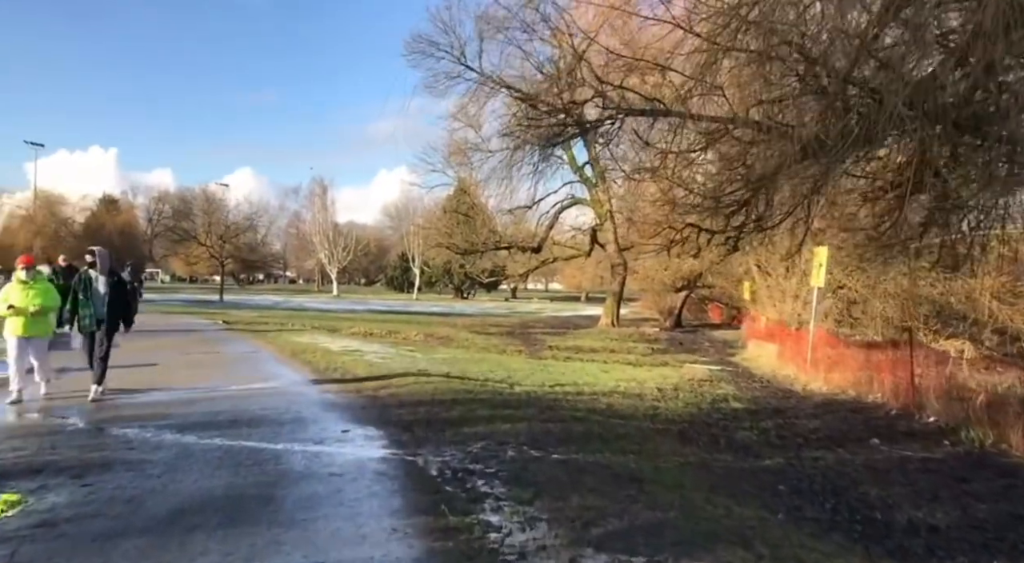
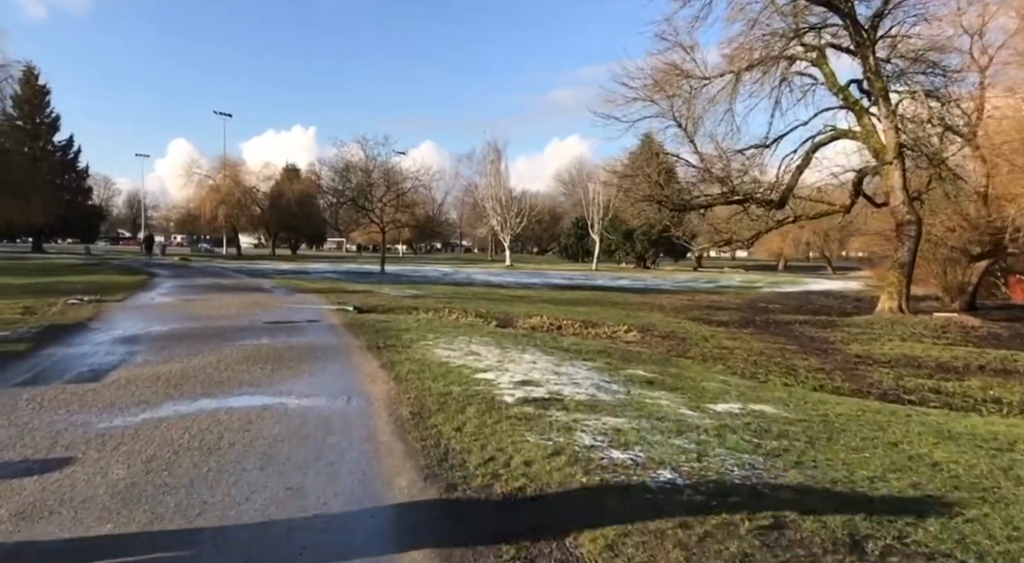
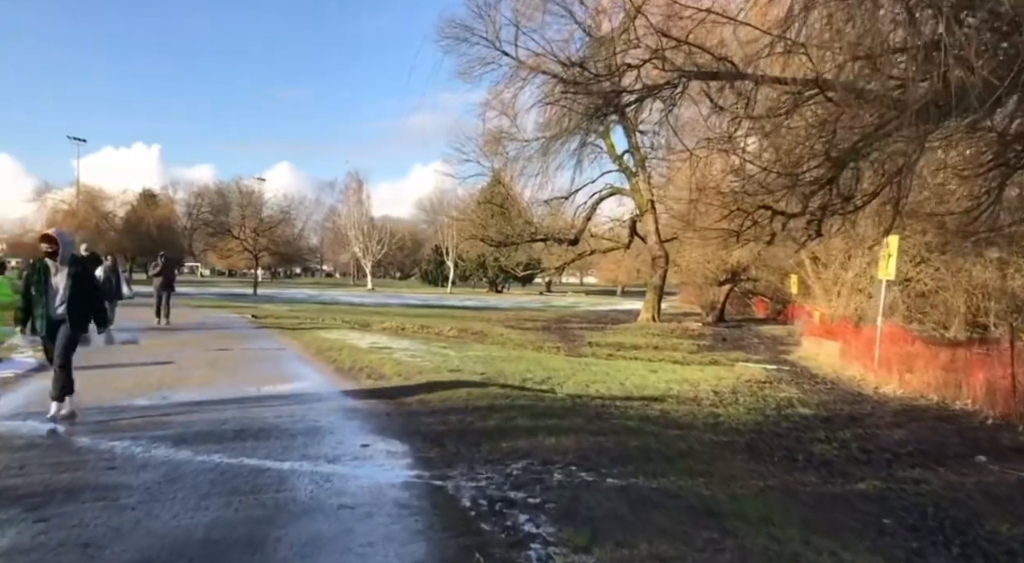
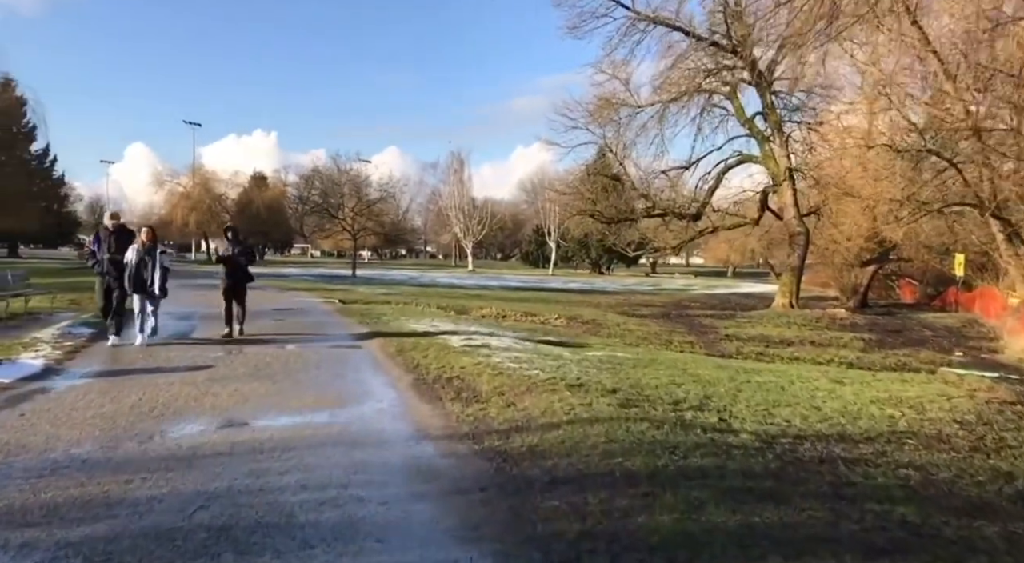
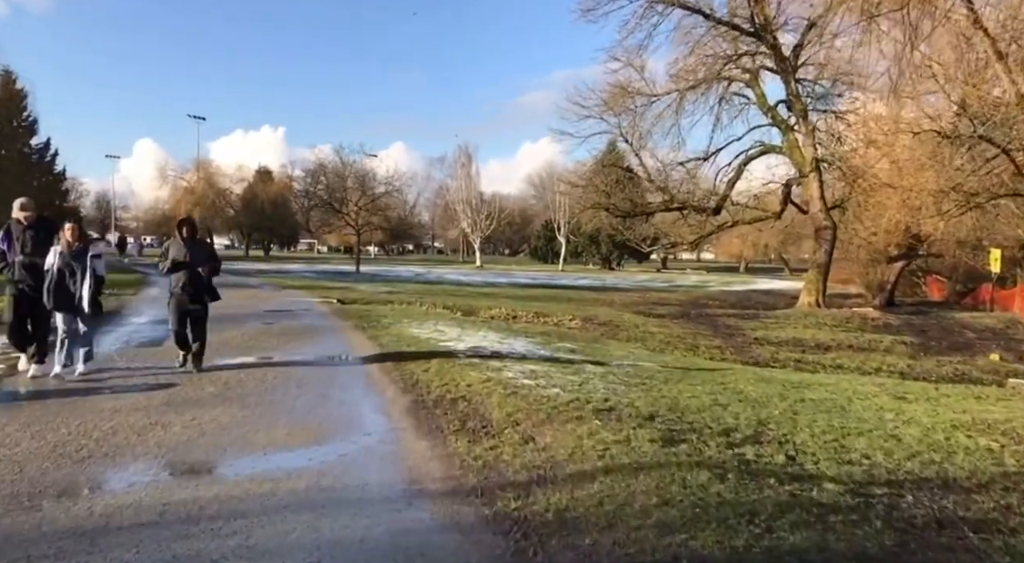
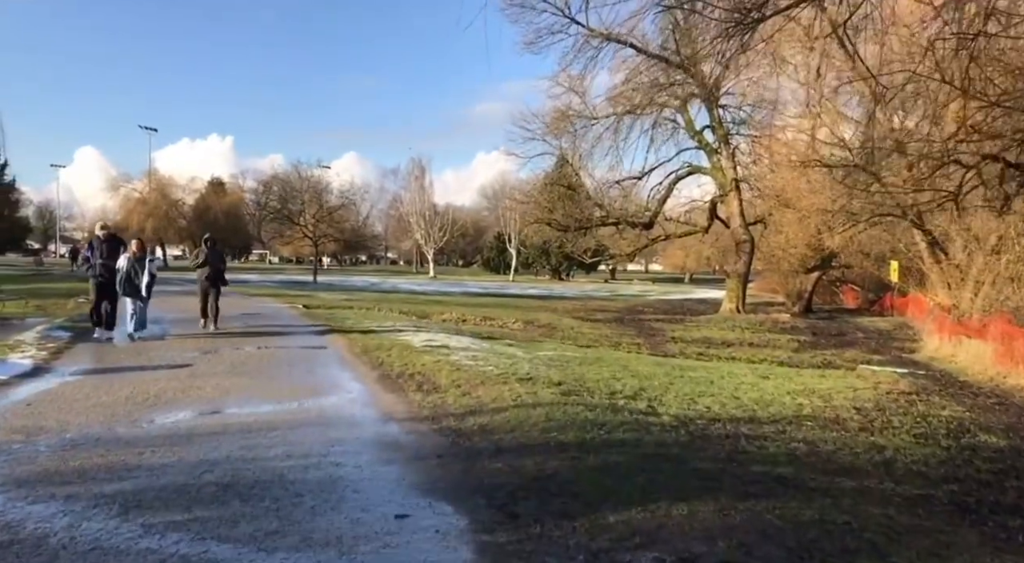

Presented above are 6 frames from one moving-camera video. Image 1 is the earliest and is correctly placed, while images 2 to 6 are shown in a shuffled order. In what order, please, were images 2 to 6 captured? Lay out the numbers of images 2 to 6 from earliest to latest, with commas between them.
3, 6, 4, 5, 2
